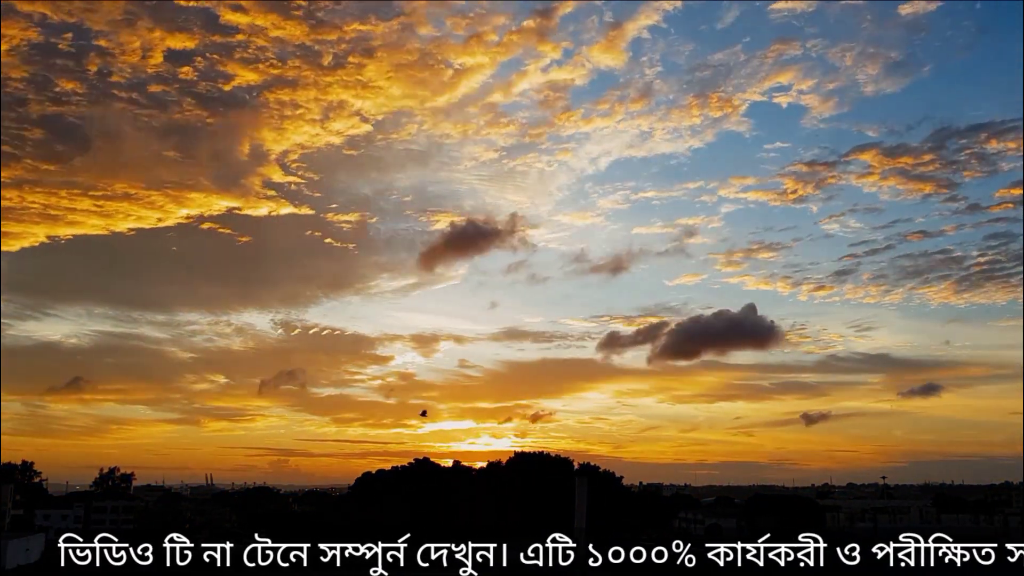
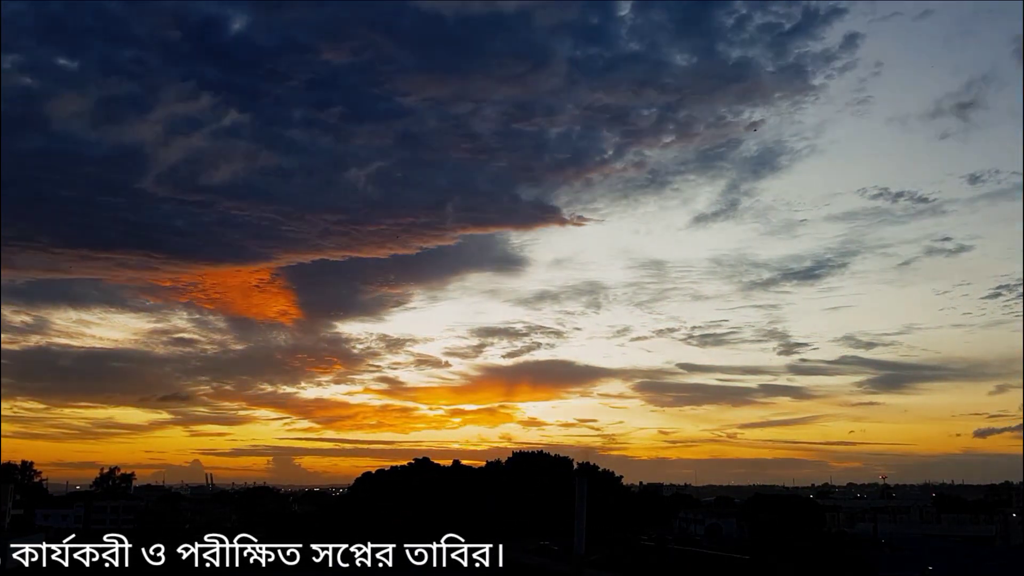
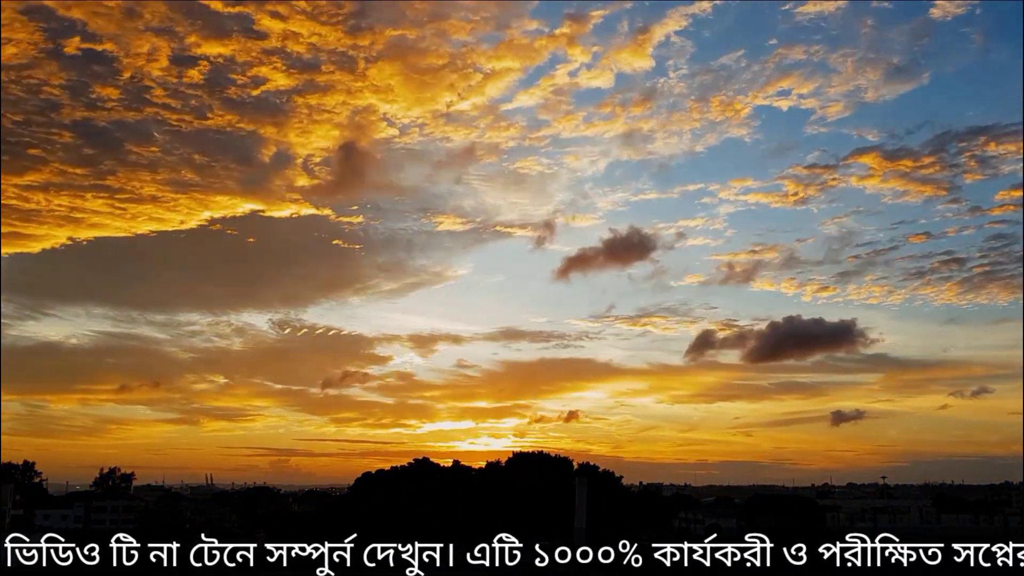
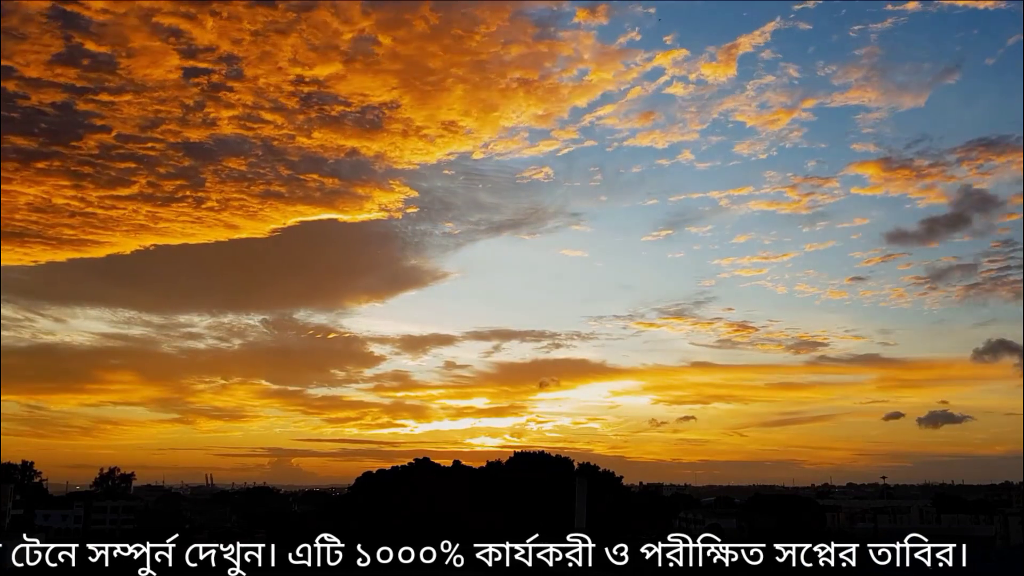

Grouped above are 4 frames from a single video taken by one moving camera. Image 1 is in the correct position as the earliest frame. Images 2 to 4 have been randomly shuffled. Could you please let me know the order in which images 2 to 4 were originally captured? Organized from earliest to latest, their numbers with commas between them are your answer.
3, 4, 2
